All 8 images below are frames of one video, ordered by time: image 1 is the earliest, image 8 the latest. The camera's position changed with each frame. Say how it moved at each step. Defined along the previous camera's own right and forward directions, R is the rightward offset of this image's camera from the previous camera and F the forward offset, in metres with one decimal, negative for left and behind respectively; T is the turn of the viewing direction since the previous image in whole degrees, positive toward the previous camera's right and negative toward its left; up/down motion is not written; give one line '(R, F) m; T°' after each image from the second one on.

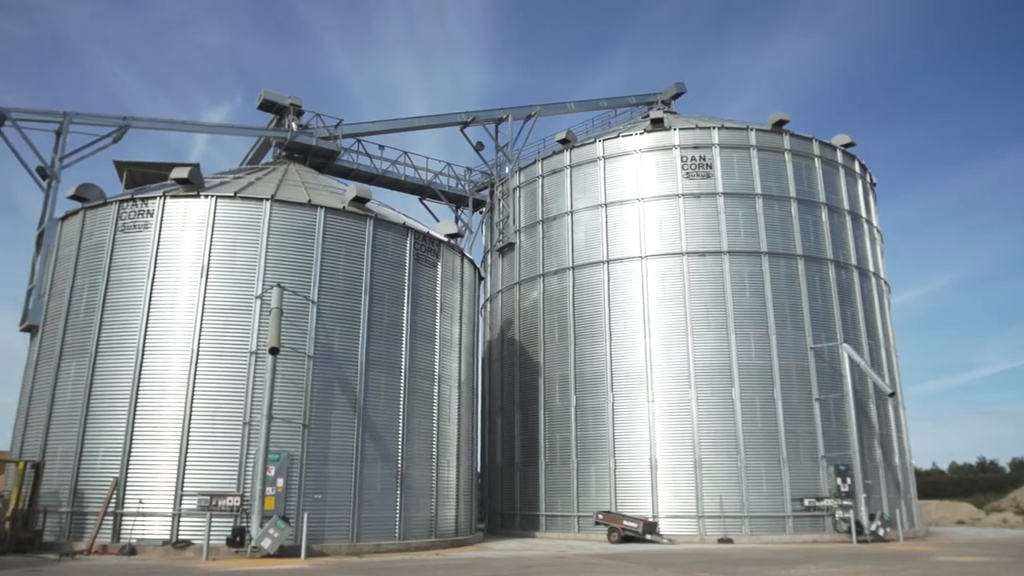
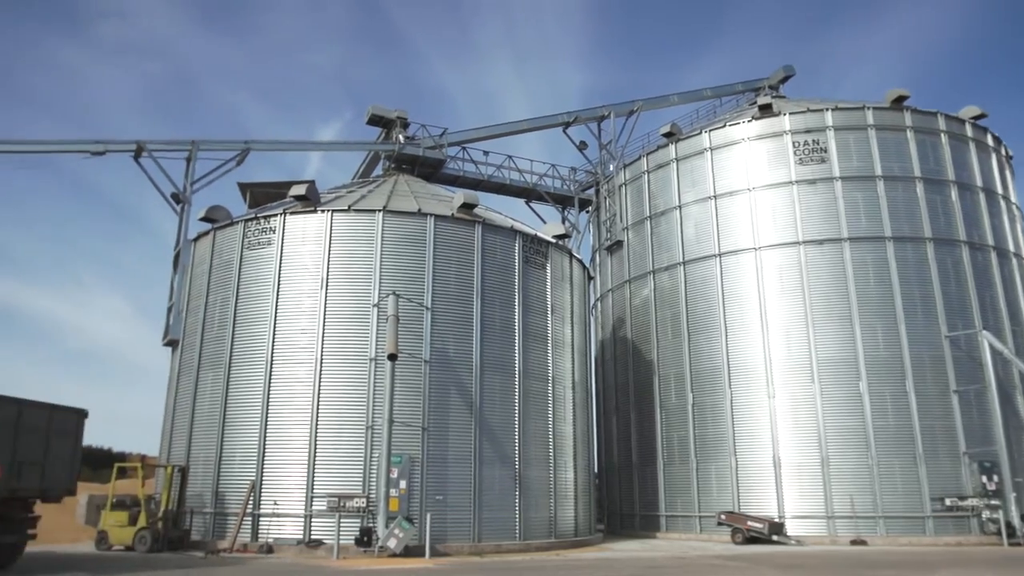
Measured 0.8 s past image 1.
(0.0, -0.2) m; -8°
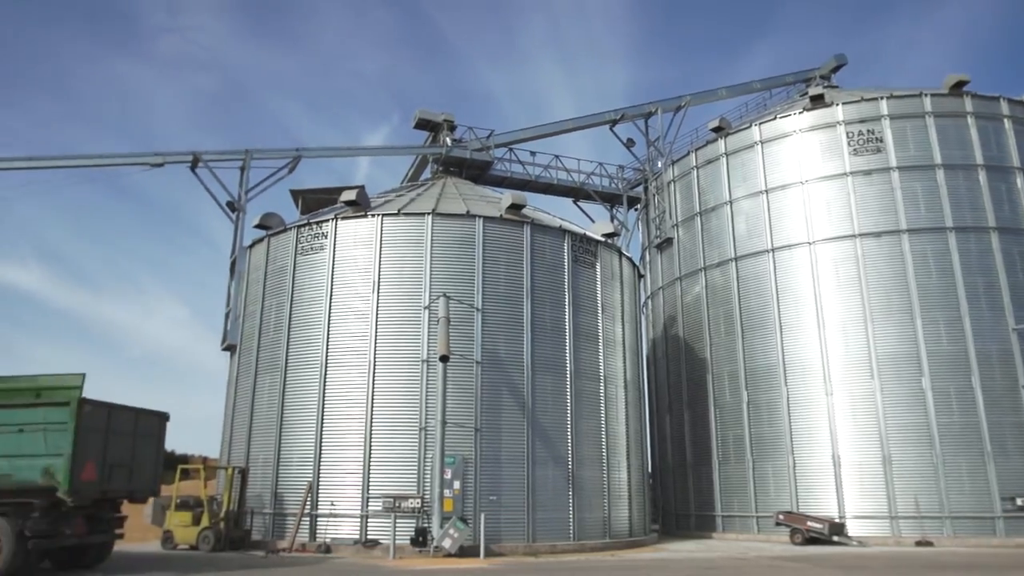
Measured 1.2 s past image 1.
(-0.2, 0.0) m; -4°
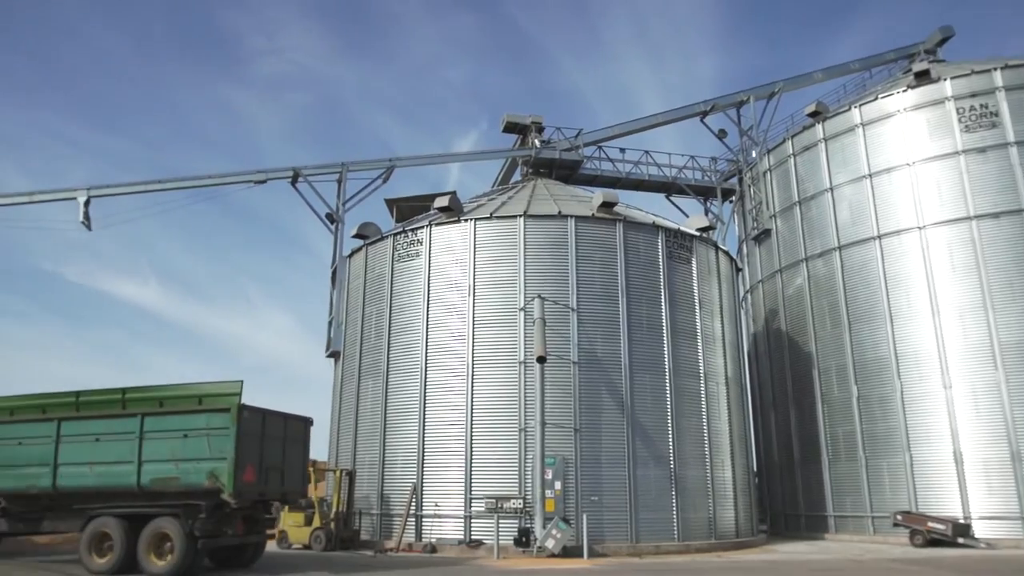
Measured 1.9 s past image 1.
(-0.5, 0.0) m; -7°
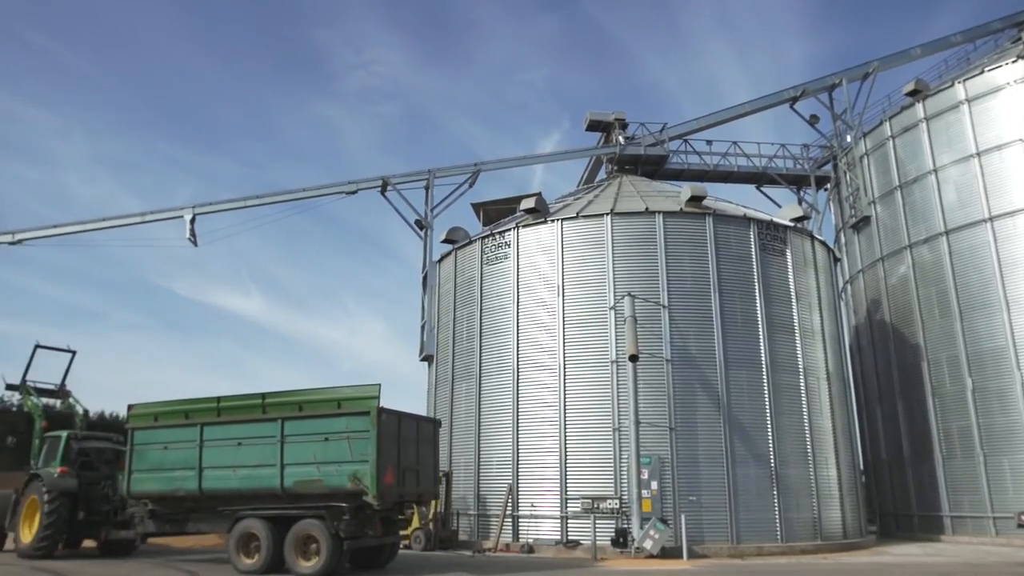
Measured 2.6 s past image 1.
(-0.5, +0.2) m; -6°
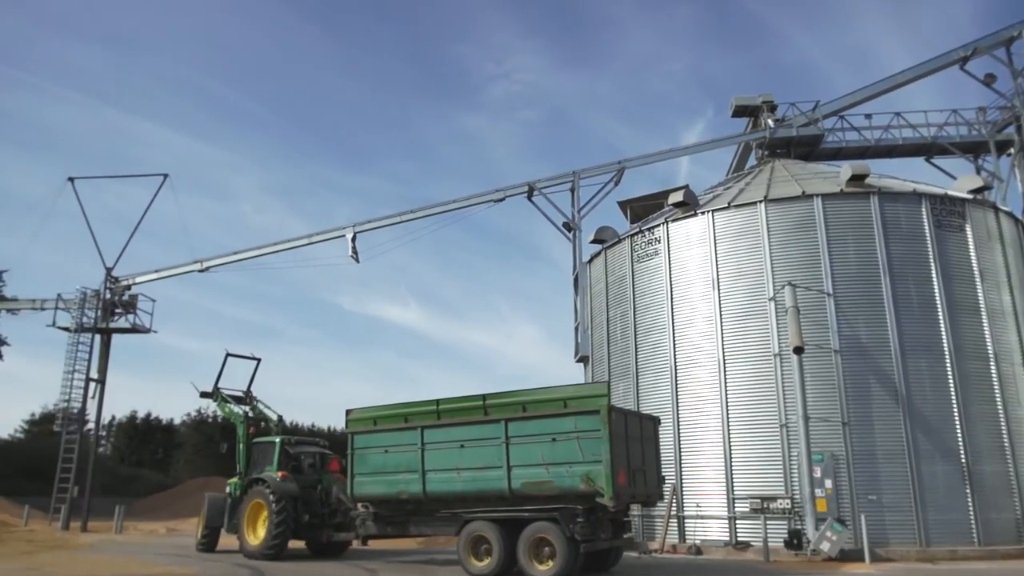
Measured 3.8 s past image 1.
(-0.8, +0.4) m; -11°
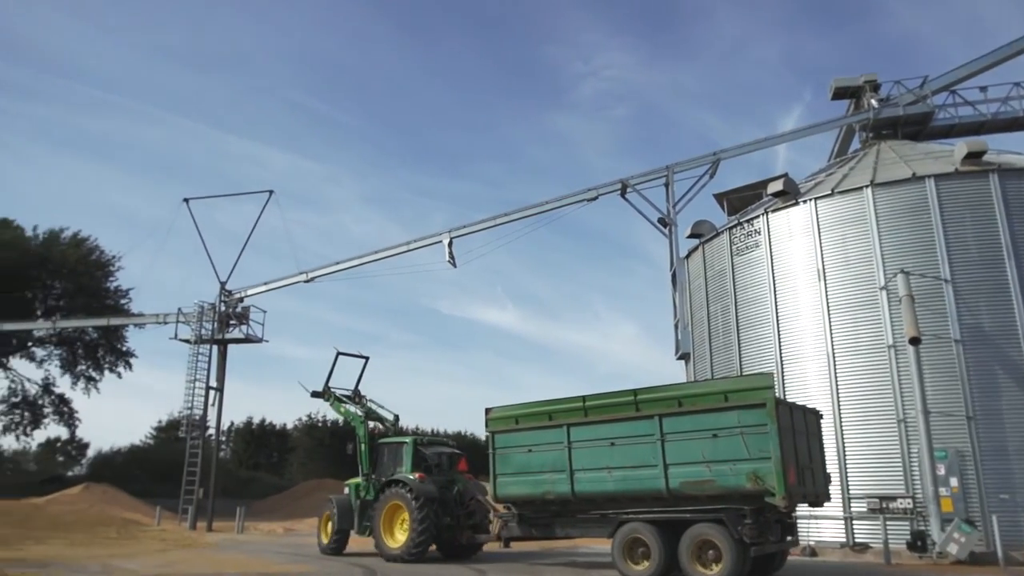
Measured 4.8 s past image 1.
(-0.6, +0.3) m; -7°
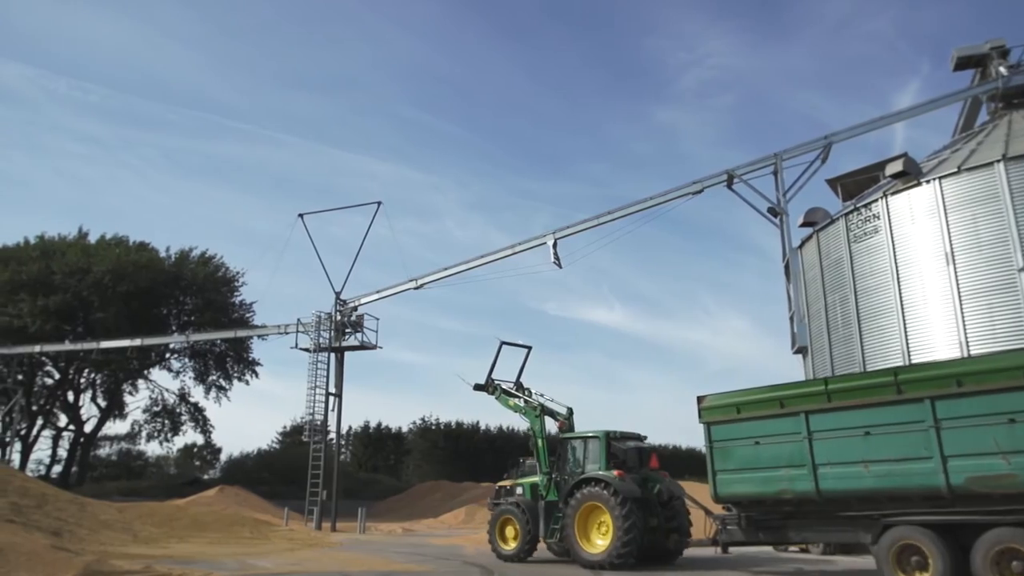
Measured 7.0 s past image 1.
(-1.2, +0.9) m; -8°
